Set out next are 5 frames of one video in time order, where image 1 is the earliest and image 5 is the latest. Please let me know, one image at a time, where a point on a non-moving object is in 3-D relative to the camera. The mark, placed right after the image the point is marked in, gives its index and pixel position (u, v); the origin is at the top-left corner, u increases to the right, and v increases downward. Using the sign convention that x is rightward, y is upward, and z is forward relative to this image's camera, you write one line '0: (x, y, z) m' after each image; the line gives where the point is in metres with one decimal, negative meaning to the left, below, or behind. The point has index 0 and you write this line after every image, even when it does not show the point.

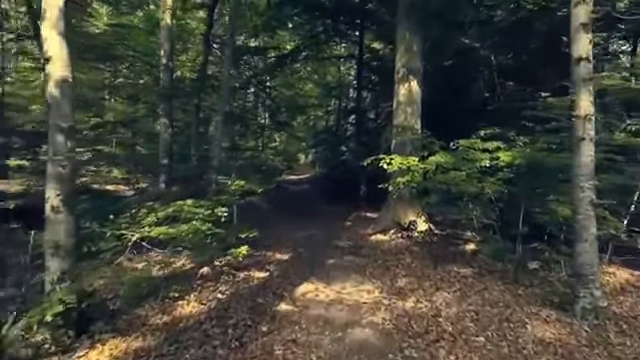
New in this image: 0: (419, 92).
0: (+1.4, +1.2, +10.6) m
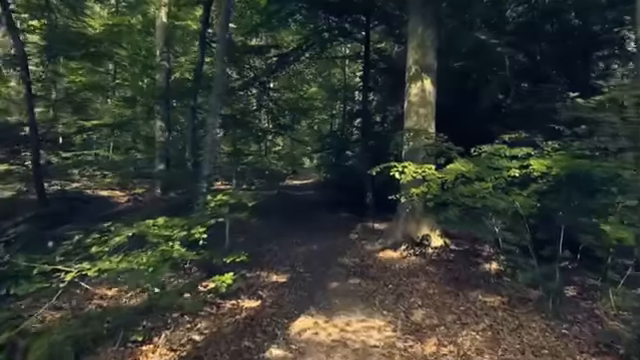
0: (+1.4, +1.1, +9.5) m
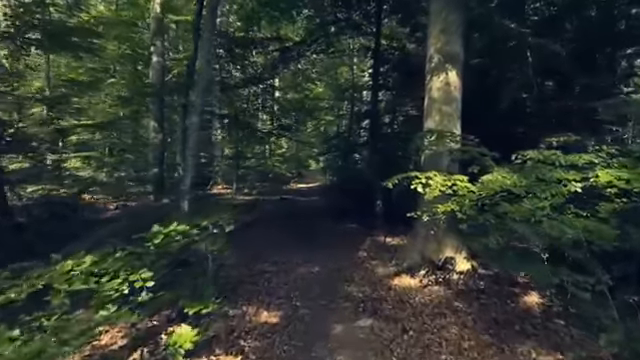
0: (+1.4, +1.0, +8.0) m
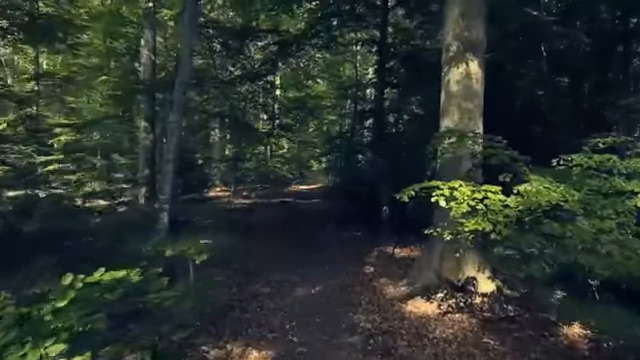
0: (+1.4, +0.9, +6.9) m
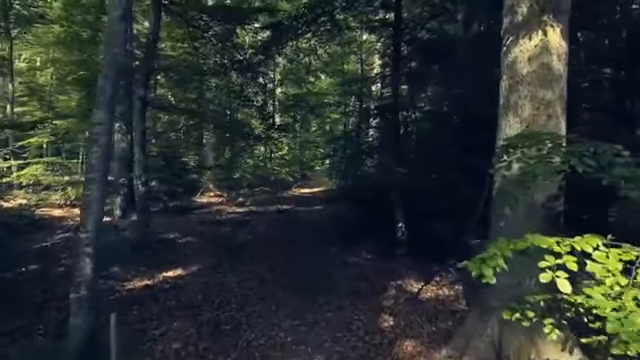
0: (+1.4, +0.8, +4.5) m
